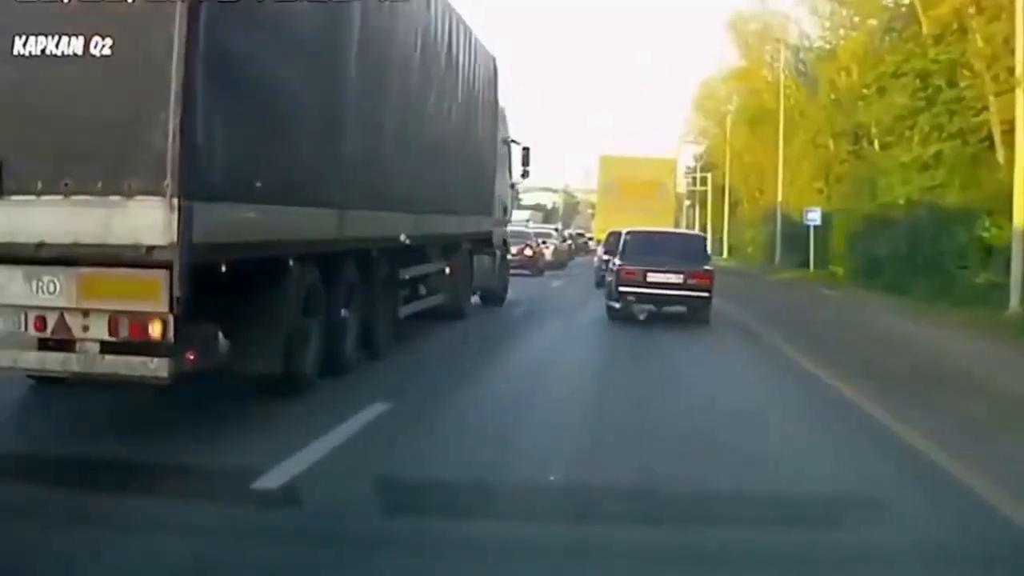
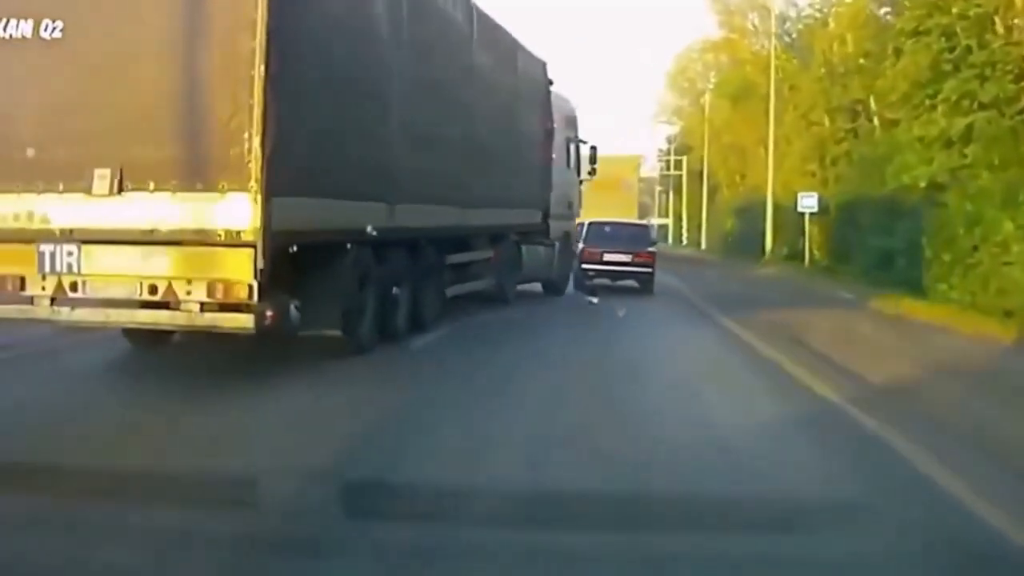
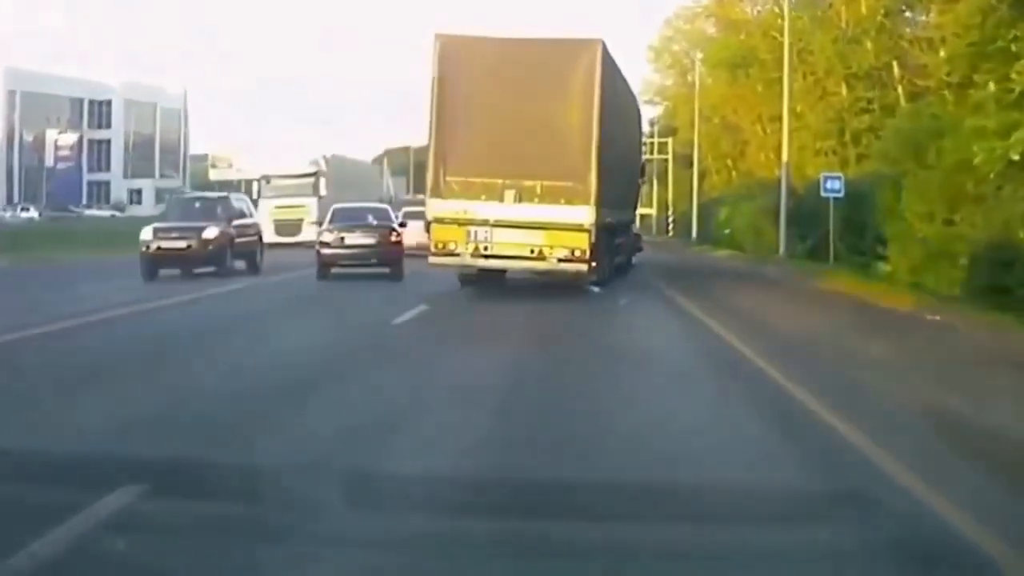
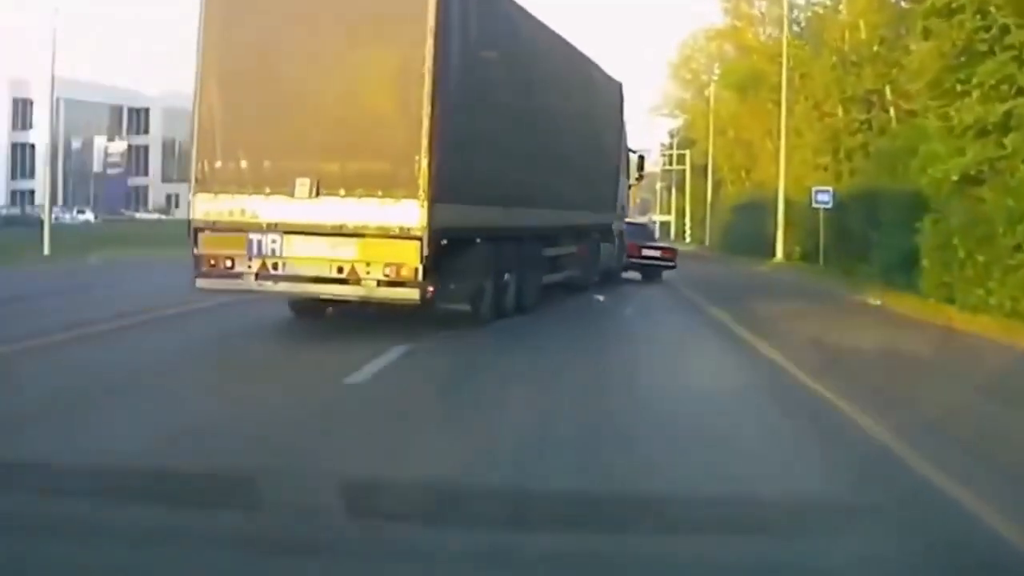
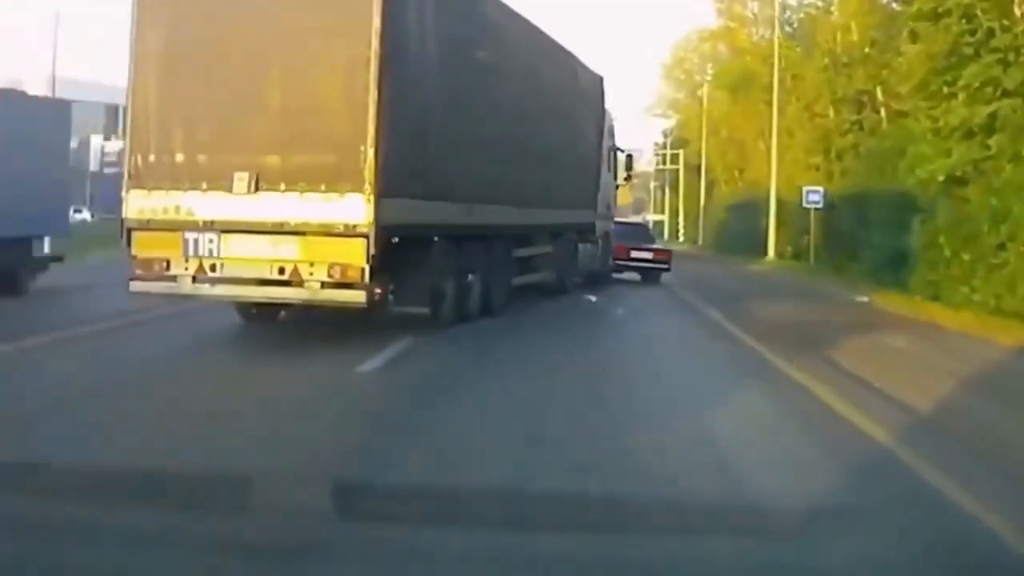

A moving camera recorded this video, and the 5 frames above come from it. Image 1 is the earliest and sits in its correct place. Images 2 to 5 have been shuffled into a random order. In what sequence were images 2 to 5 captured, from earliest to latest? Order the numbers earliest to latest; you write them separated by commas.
2, 5, 4, 3
